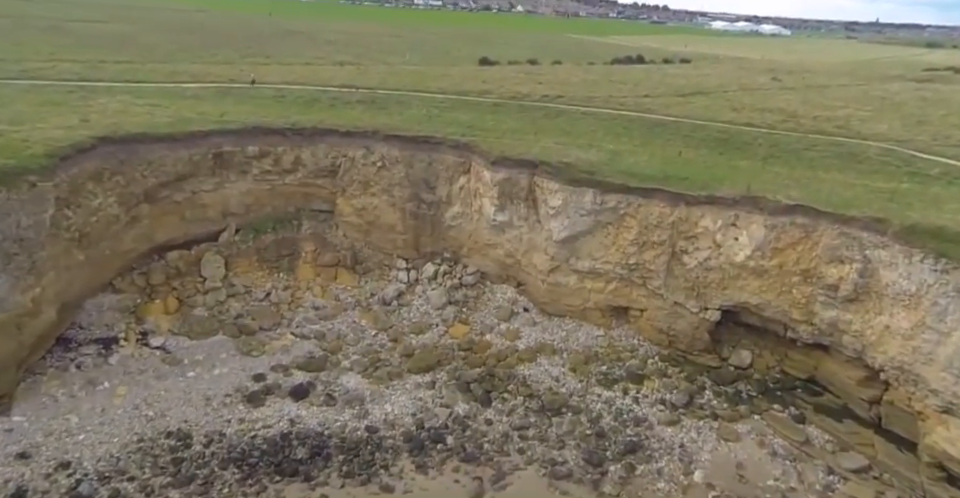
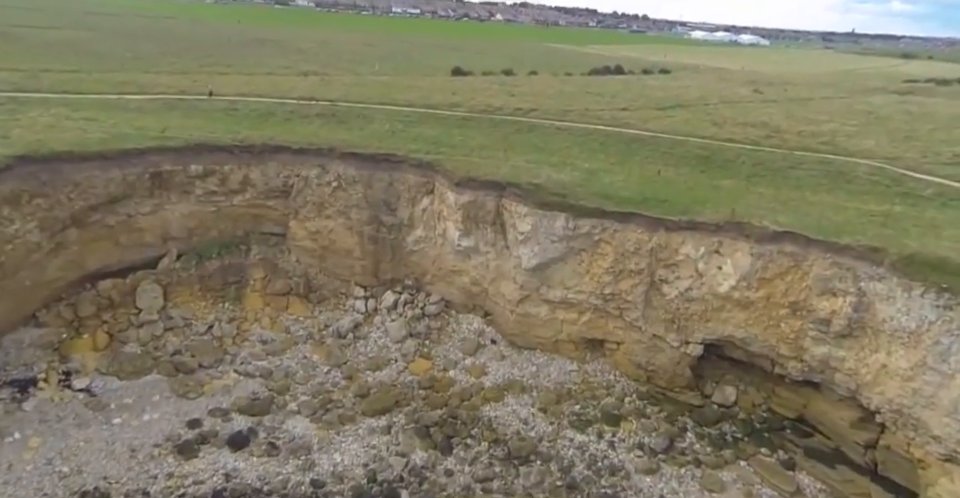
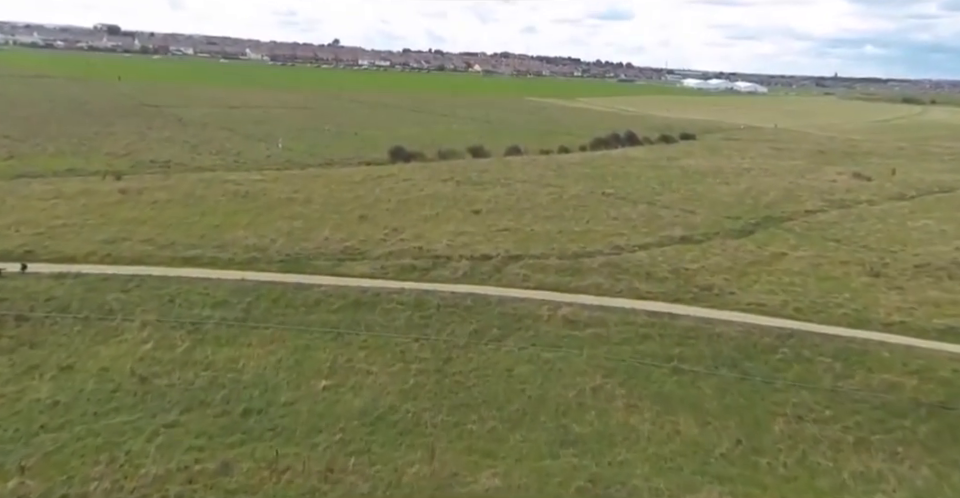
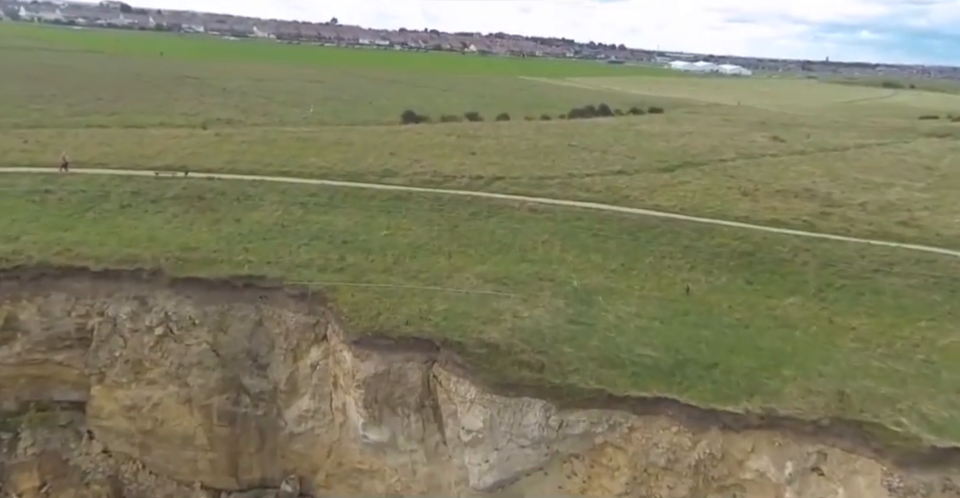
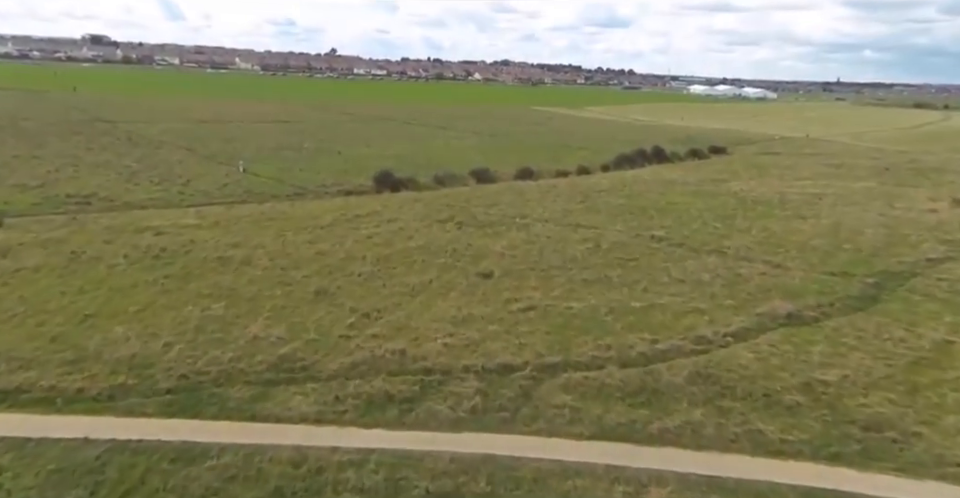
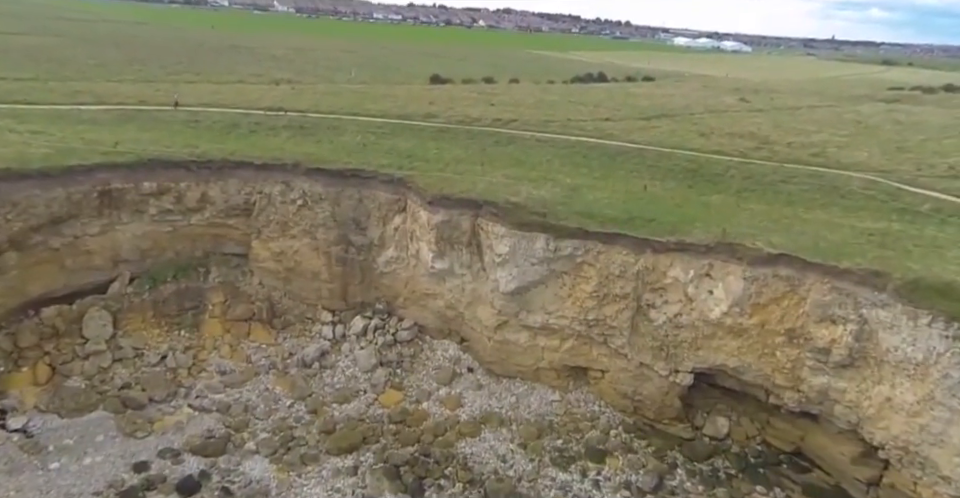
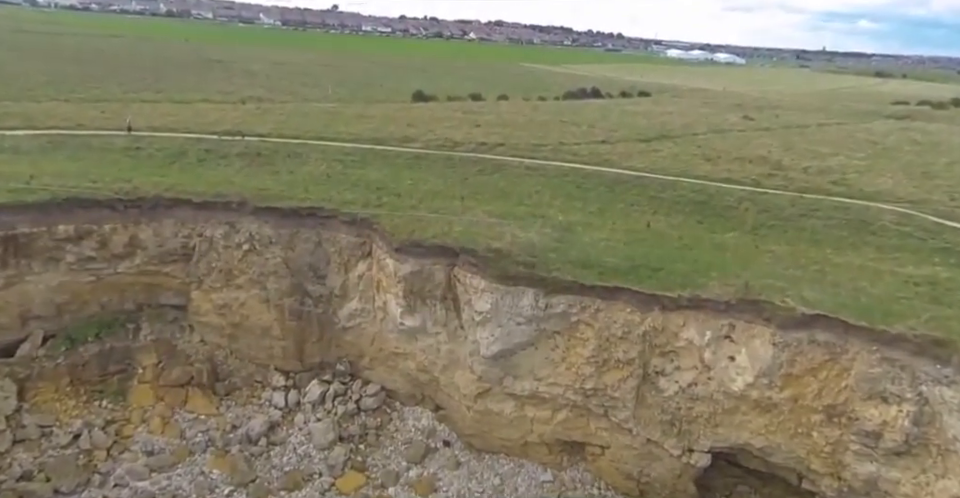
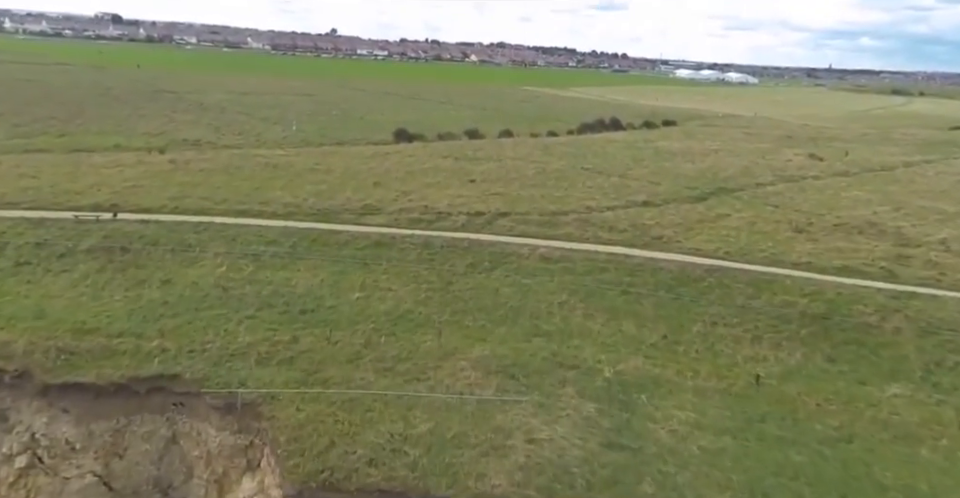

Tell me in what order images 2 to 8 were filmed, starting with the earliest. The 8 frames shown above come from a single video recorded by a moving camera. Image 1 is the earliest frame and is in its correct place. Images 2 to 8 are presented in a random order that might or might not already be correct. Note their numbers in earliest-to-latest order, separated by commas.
2, 6, 7, 4, 8, 3, 5
